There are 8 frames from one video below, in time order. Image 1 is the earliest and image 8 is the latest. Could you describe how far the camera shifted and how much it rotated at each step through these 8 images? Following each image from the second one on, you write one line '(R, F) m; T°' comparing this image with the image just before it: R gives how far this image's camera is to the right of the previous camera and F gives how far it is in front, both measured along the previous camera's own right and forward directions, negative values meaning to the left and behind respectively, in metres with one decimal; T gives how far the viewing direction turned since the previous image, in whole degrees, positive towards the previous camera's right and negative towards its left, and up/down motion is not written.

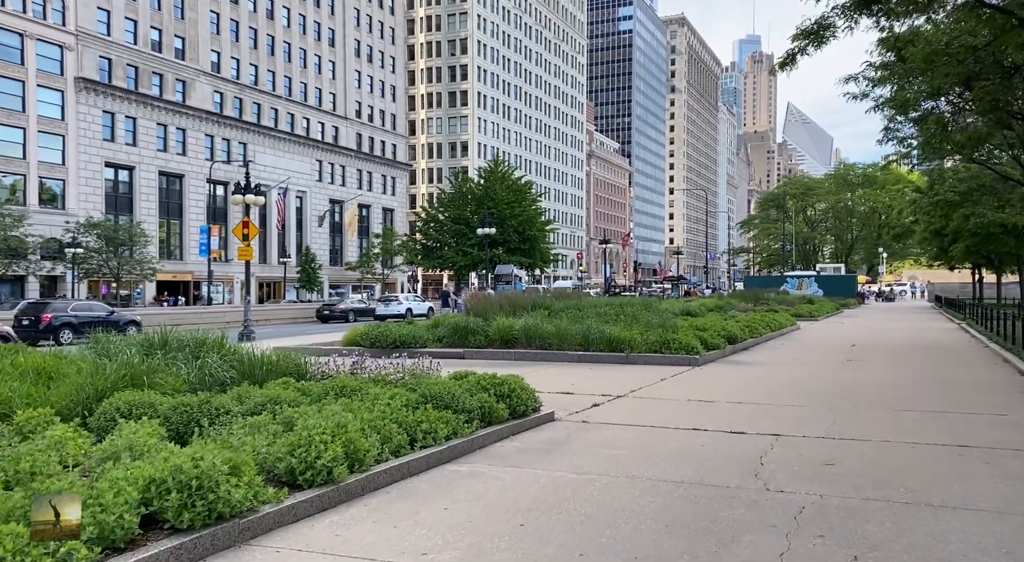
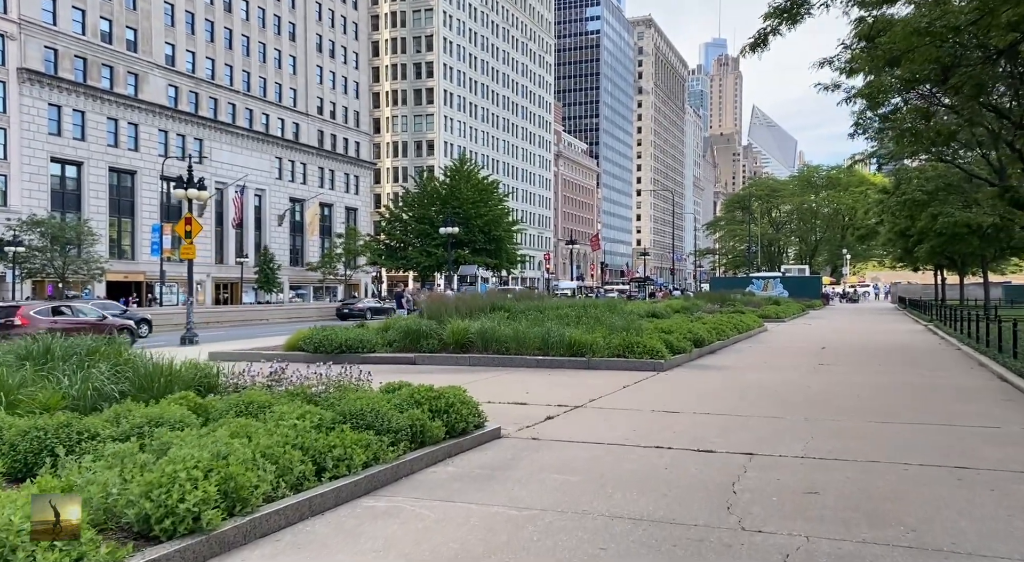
(+0.2, +1.0) m; +2°
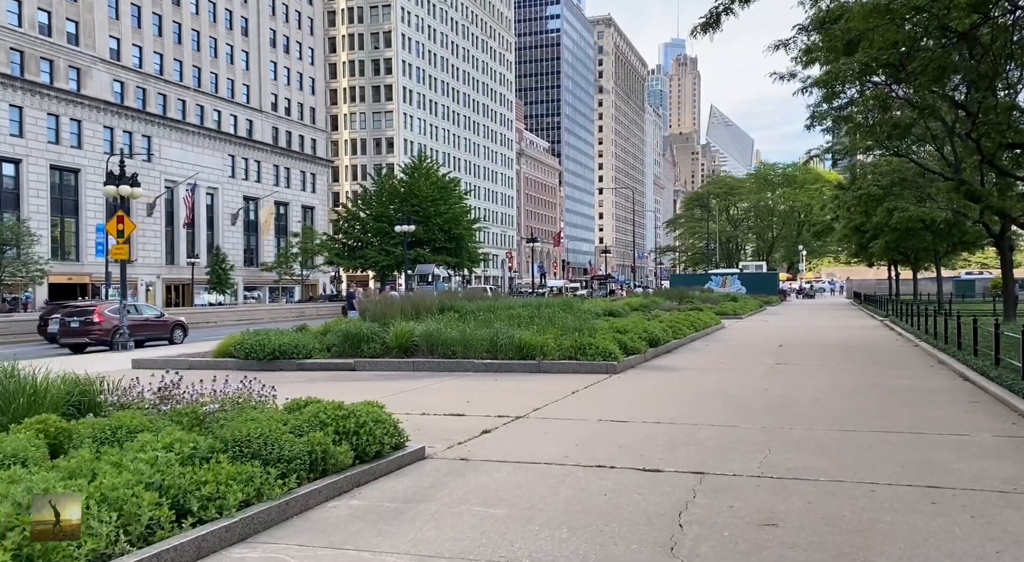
(+0.3, +0.8) m; +2°
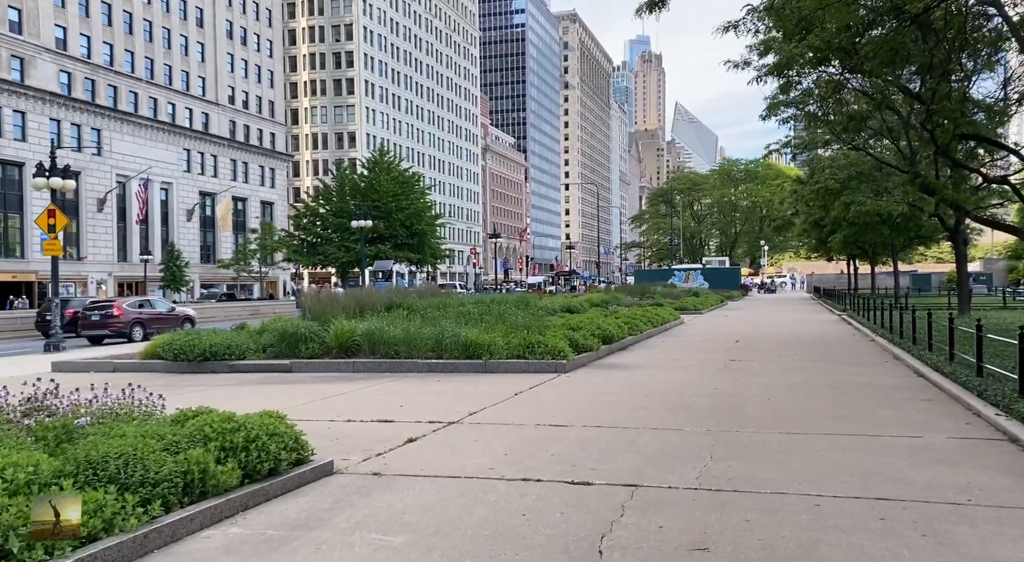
(+0.3, +0.6) m; +2°
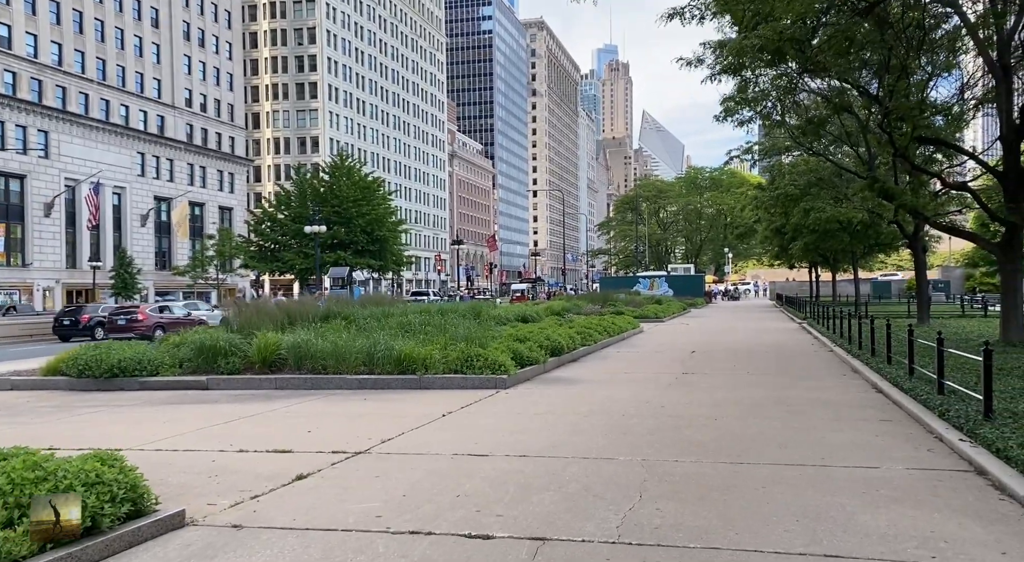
(+0.4, +0.9) m; +2°
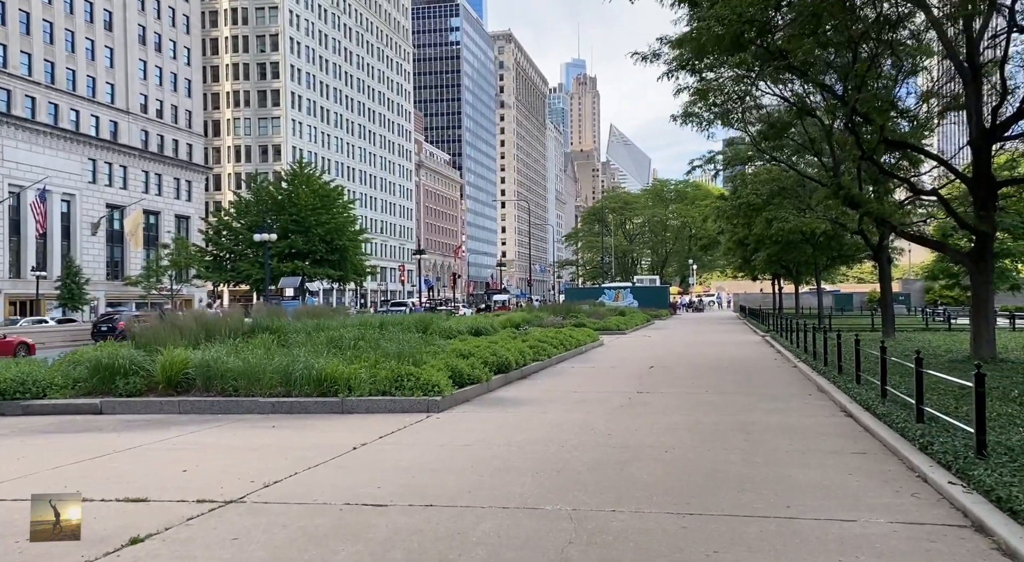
(+0.4, +1.3) m; +2°
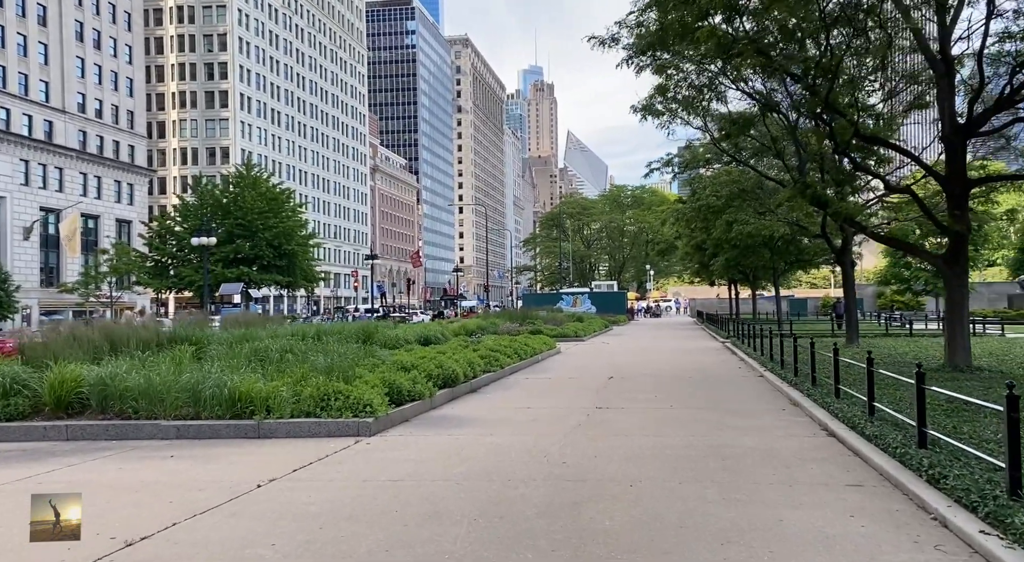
(+0.2, +1.4) m; +3°
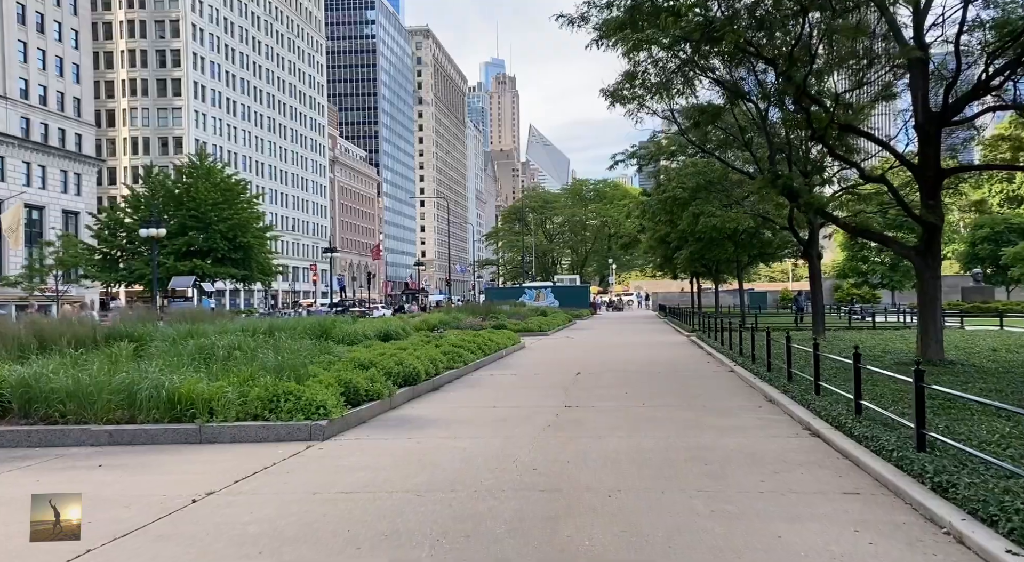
(0.0, +0.8) m; +2°
